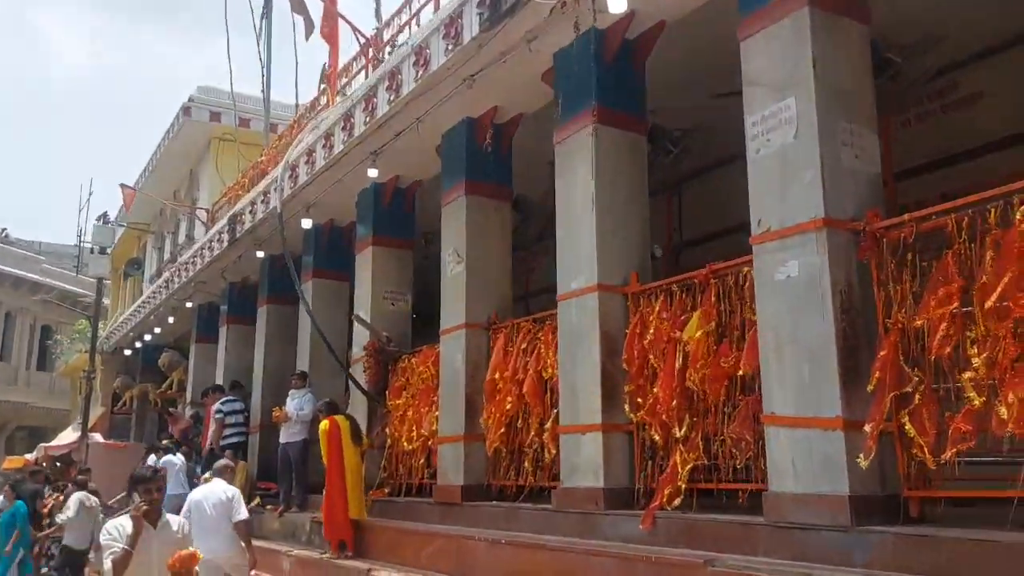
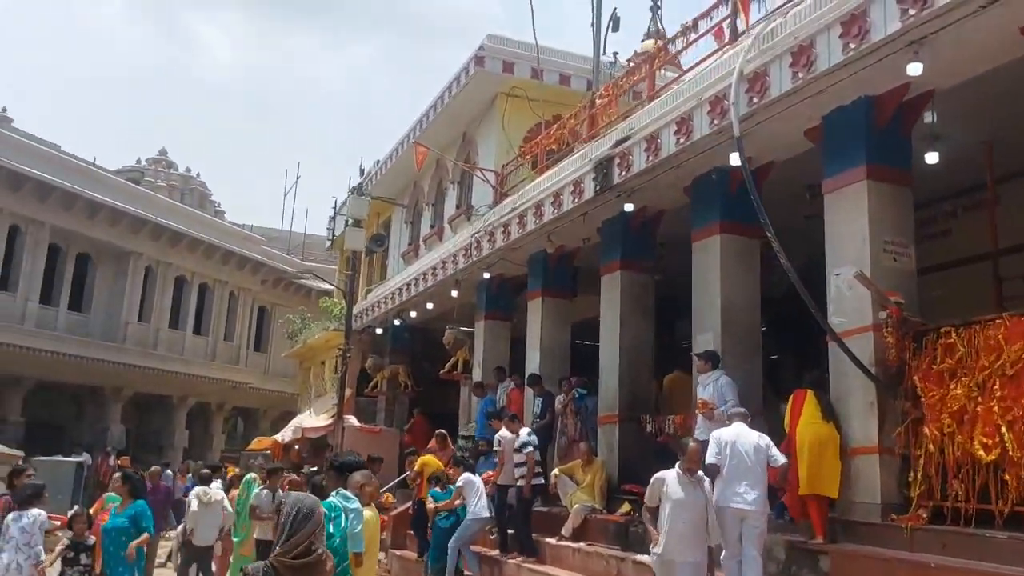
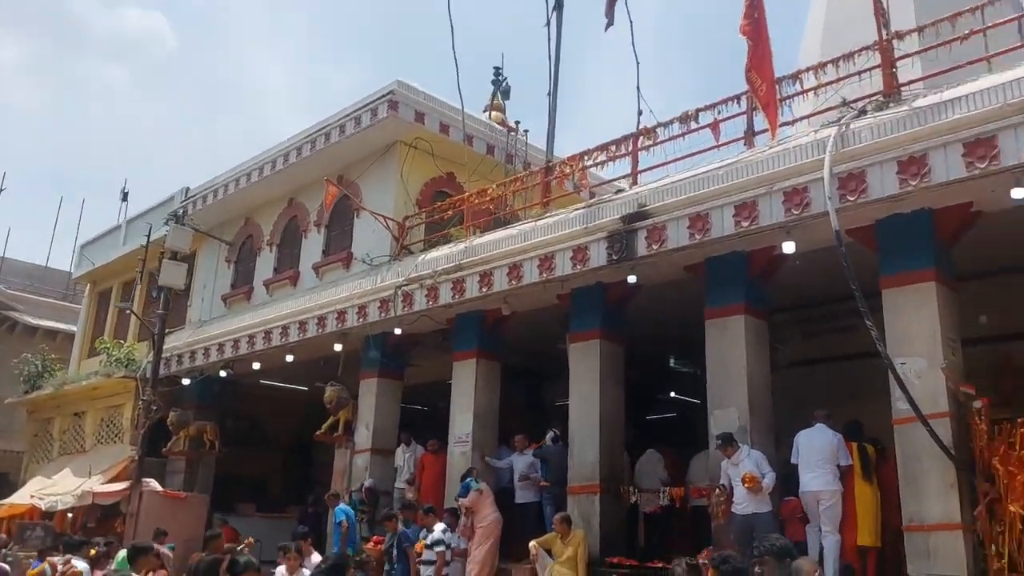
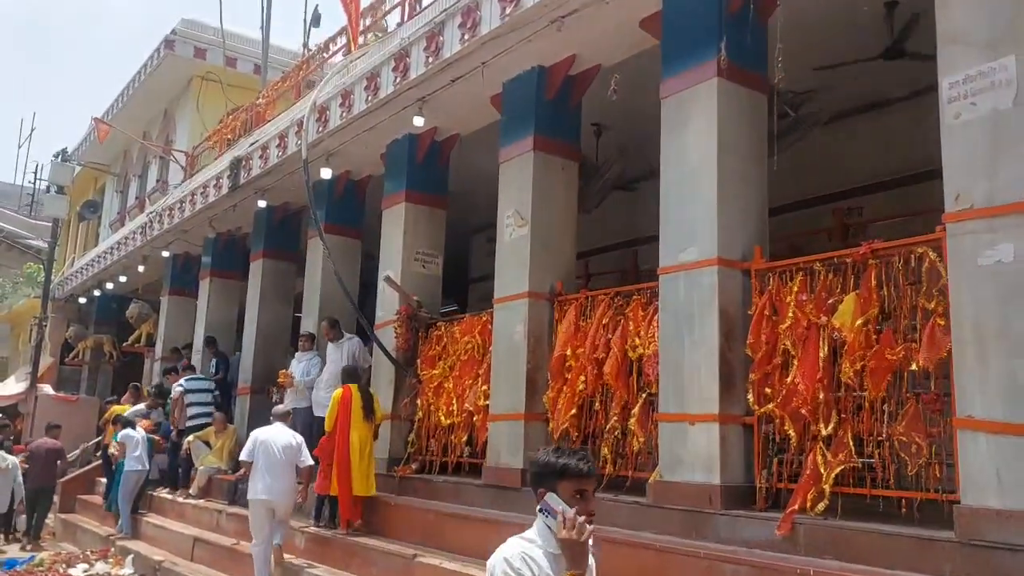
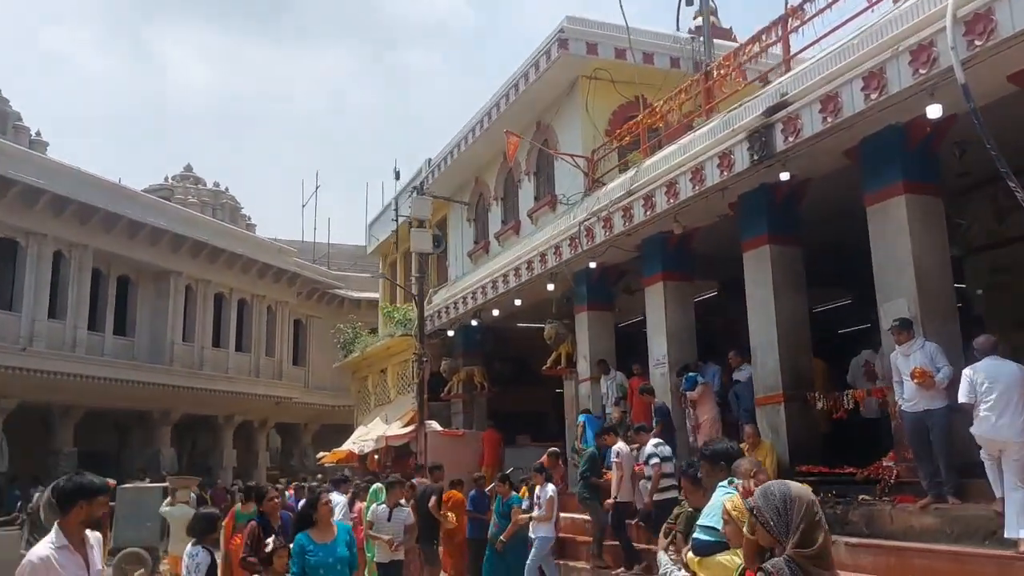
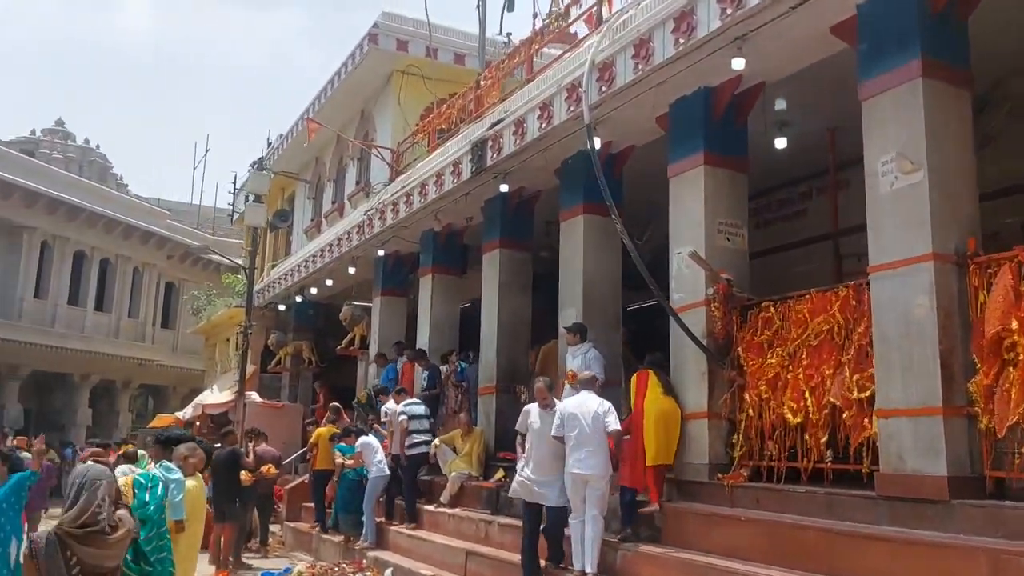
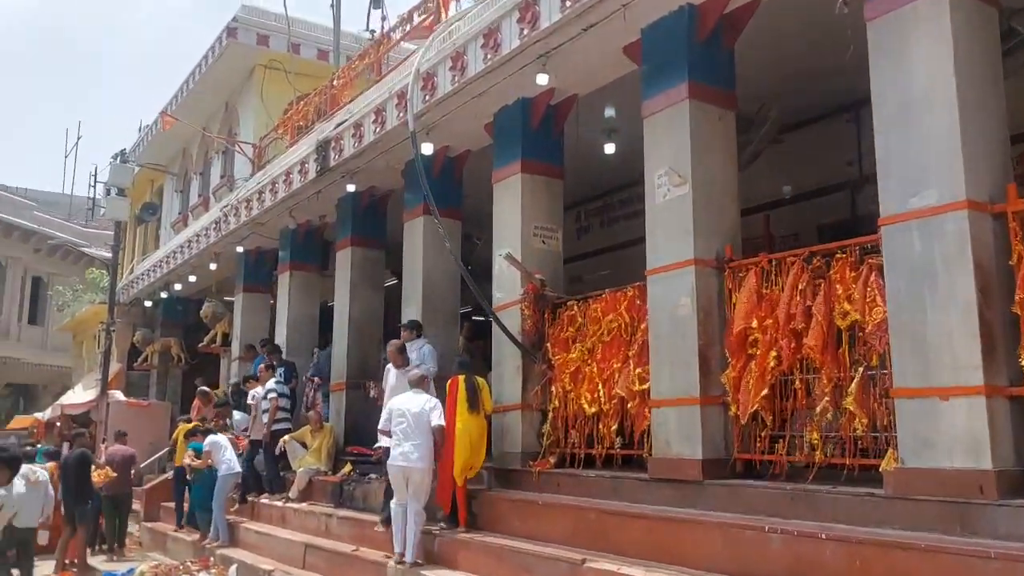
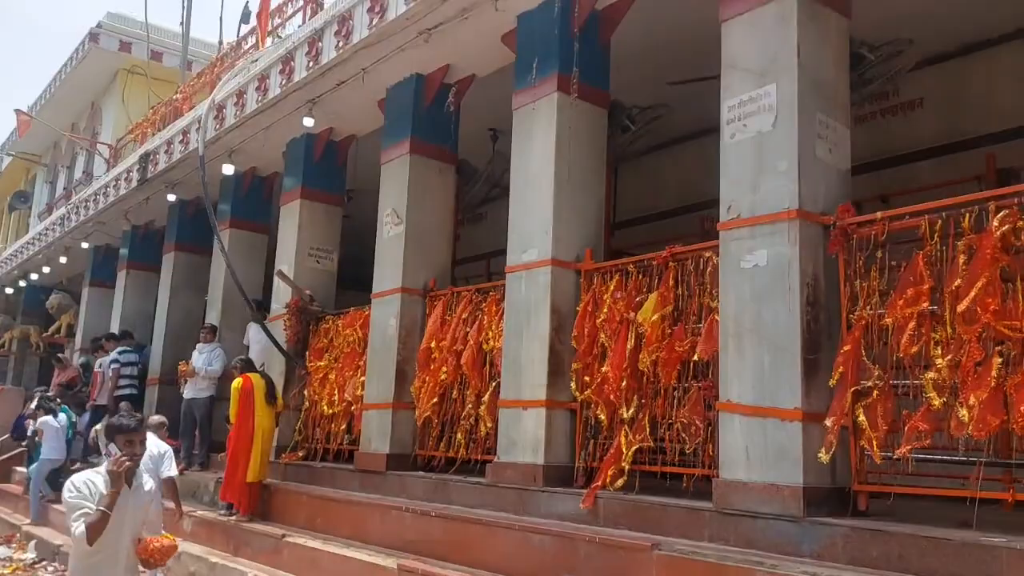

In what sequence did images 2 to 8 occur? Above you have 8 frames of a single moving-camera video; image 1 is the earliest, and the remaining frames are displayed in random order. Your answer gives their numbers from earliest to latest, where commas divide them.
8, 4, 7, 6, 2, 5, 3
